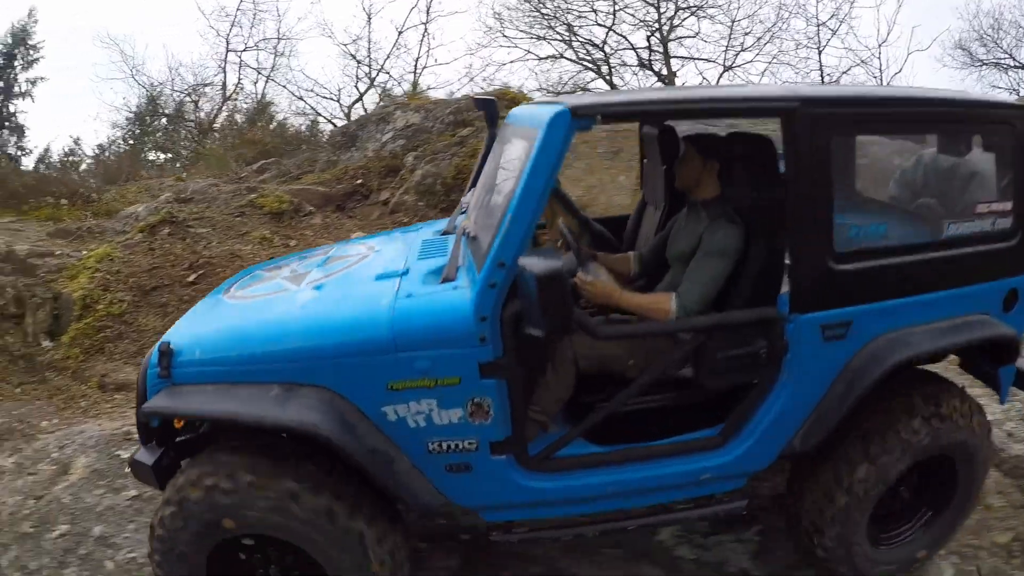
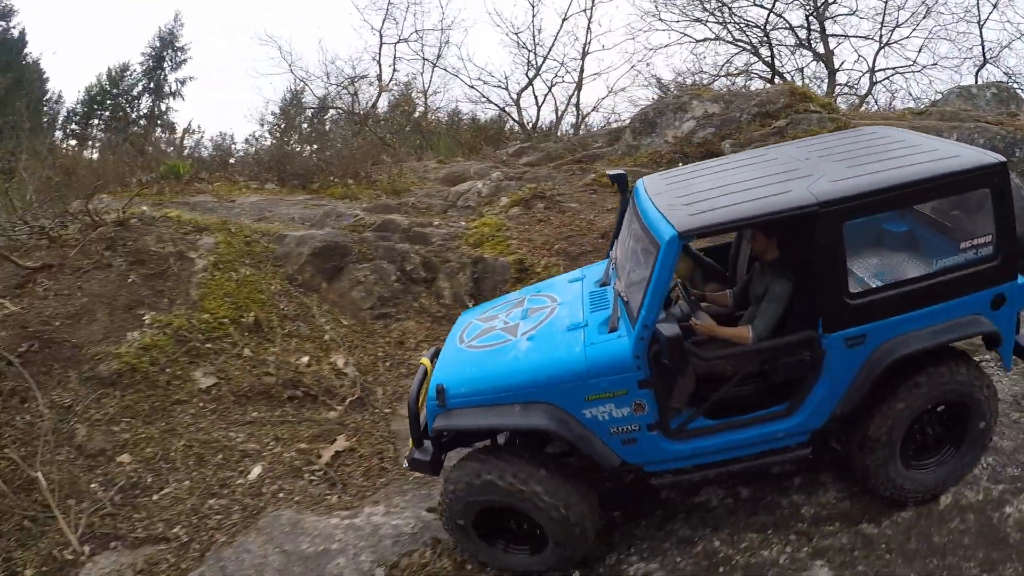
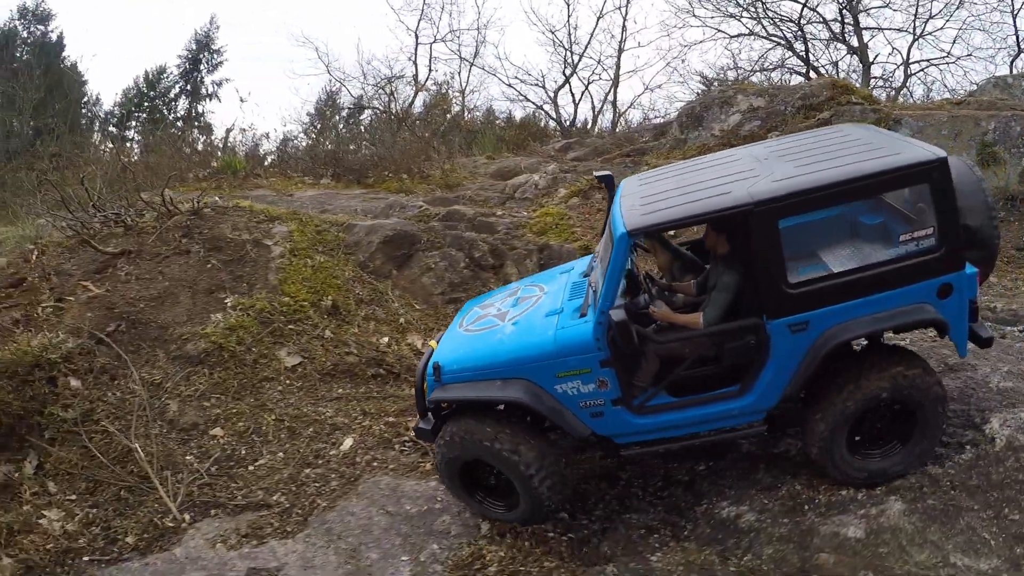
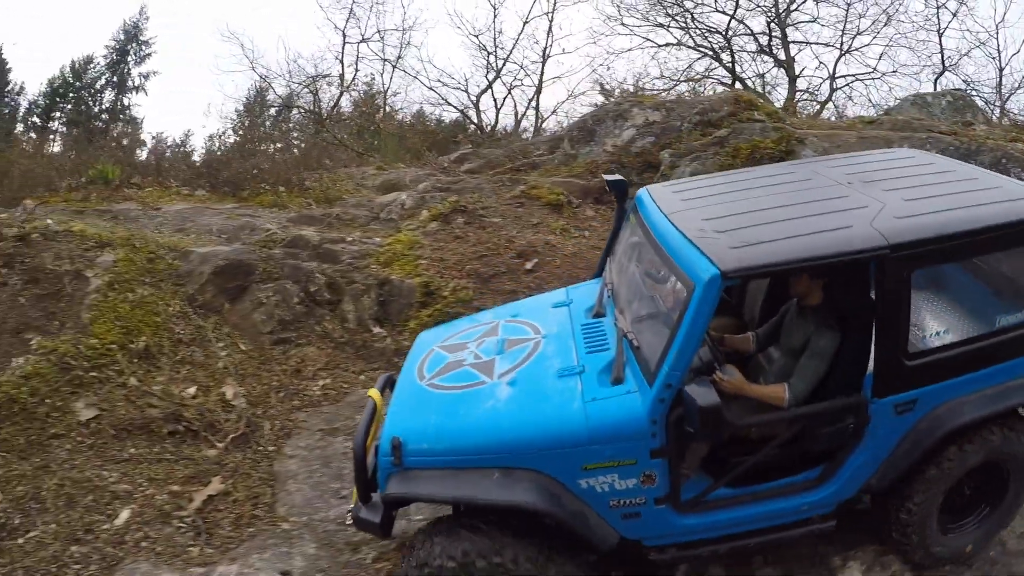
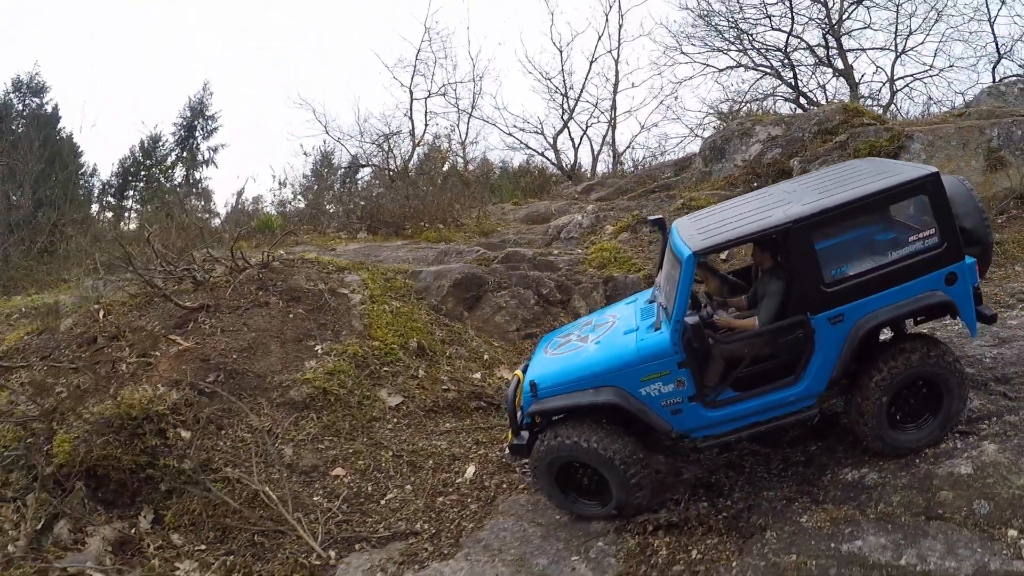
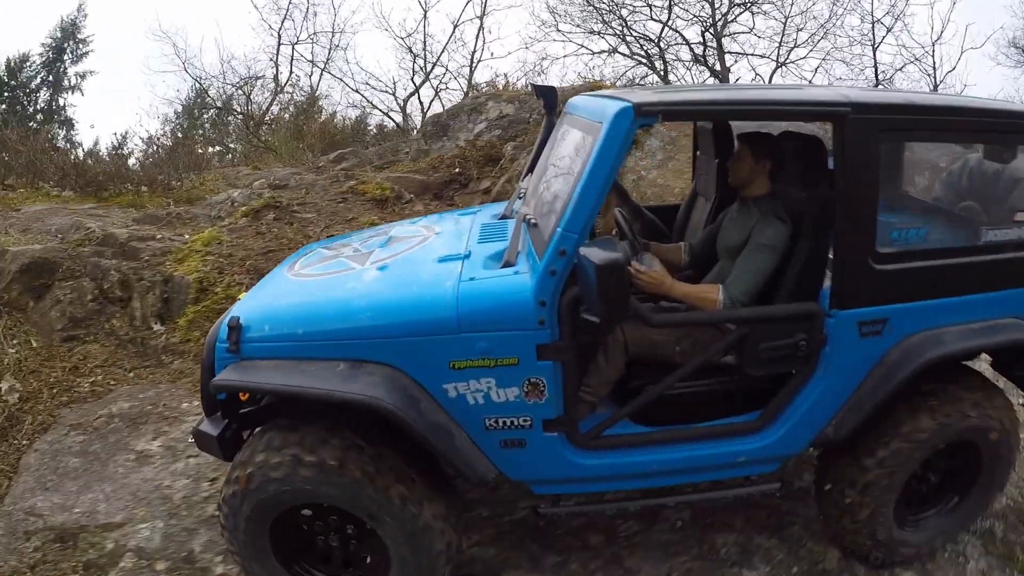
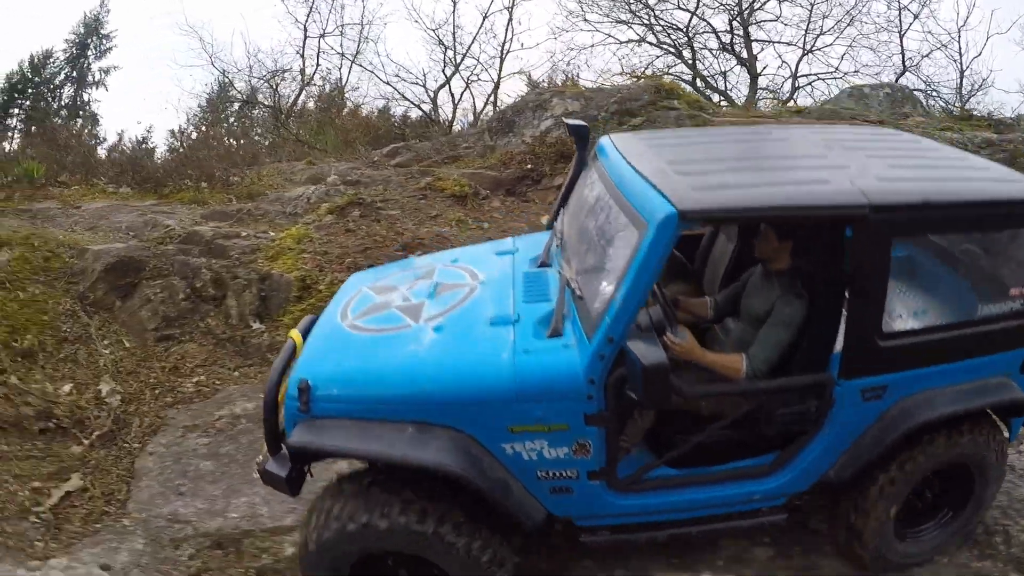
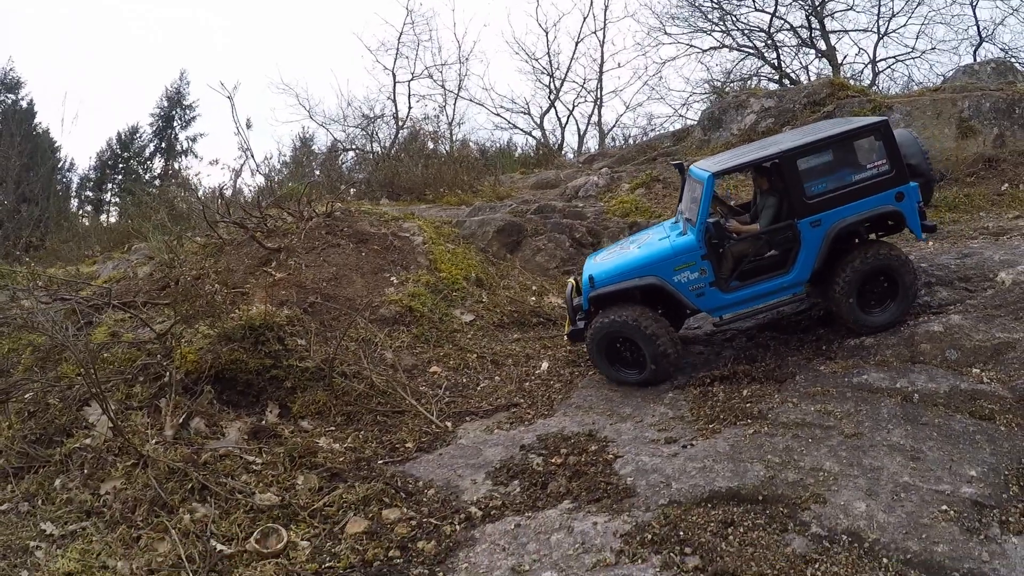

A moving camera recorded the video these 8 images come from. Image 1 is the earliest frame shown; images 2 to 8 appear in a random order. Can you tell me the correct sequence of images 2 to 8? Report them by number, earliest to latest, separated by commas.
6, 7, 4, 2, 3, 5, 8
